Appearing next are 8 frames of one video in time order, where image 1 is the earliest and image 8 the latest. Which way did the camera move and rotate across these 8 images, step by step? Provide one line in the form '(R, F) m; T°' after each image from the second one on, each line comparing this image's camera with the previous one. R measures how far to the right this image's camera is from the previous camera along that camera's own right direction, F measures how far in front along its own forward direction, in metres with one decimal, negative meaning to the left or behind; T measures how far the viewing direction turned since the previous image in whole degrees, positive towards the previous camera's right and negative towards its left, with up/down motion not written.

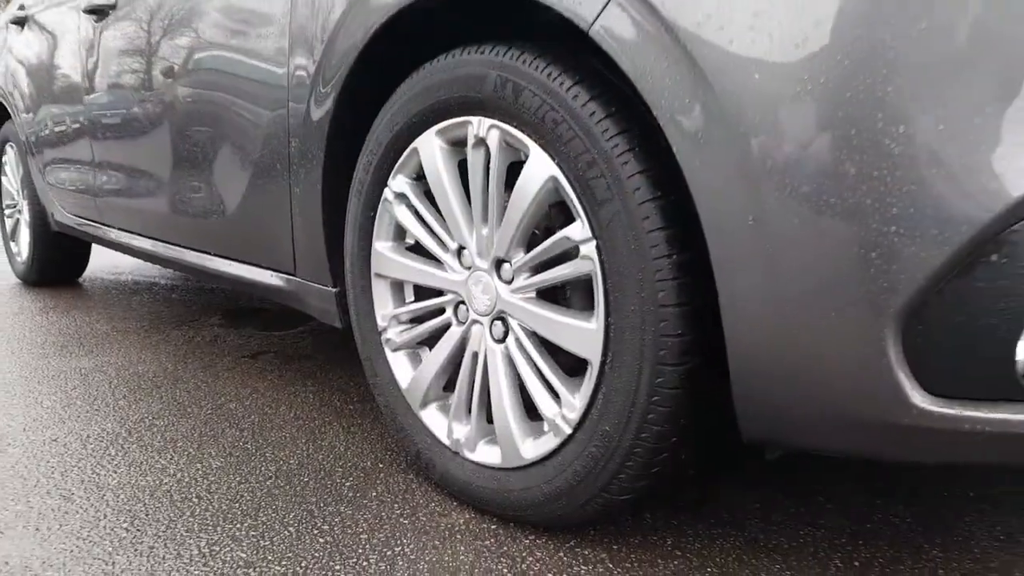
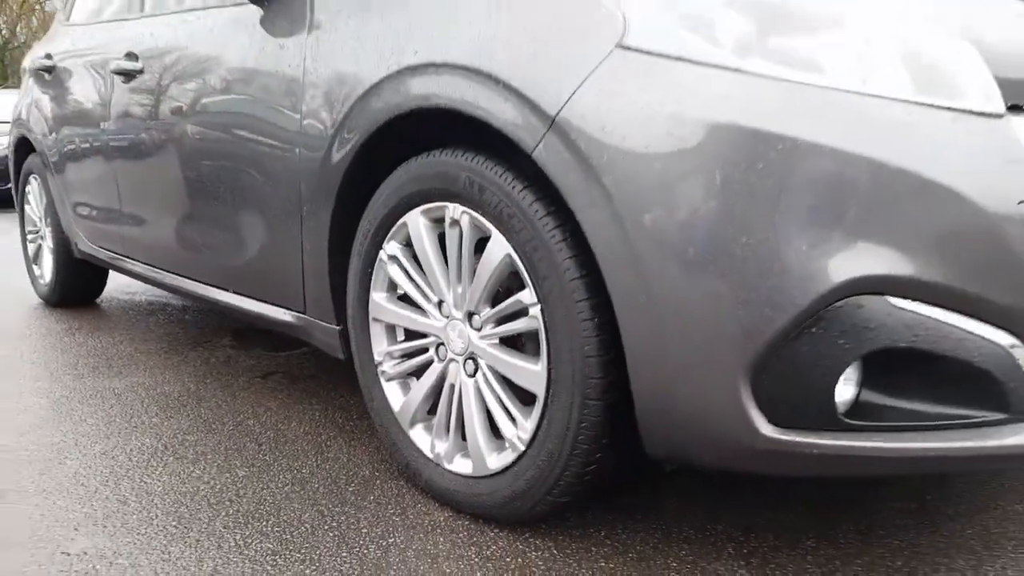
(+0.1, -0.3) m; 0°
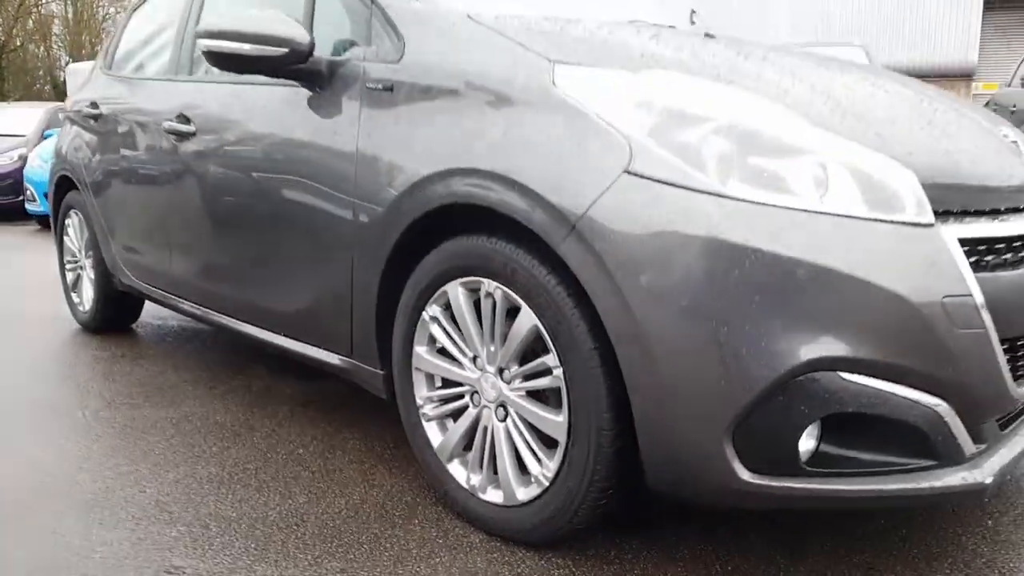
(-0.1, -0.3) m; 0°
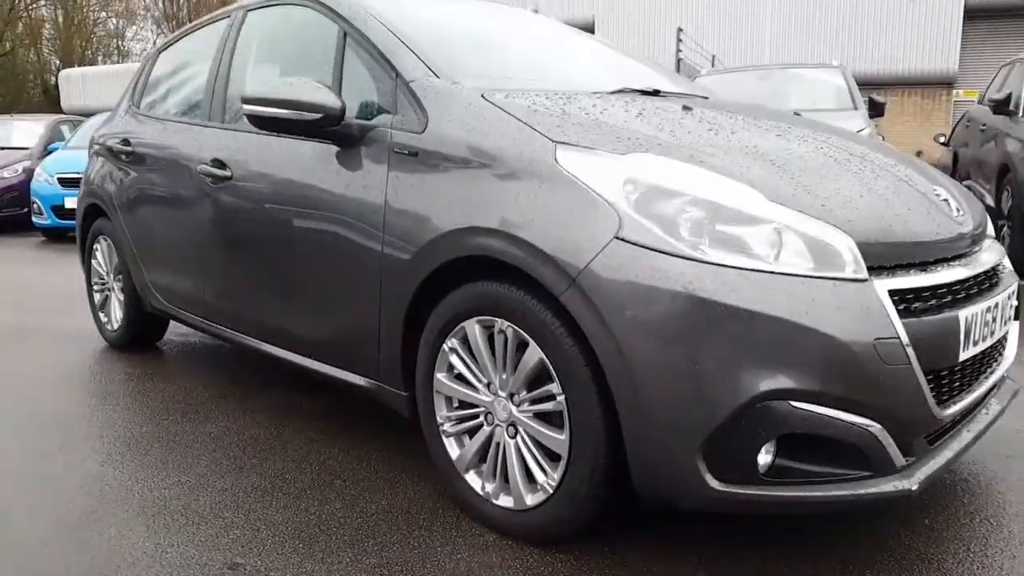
(0.0, -0.3) m; +1°
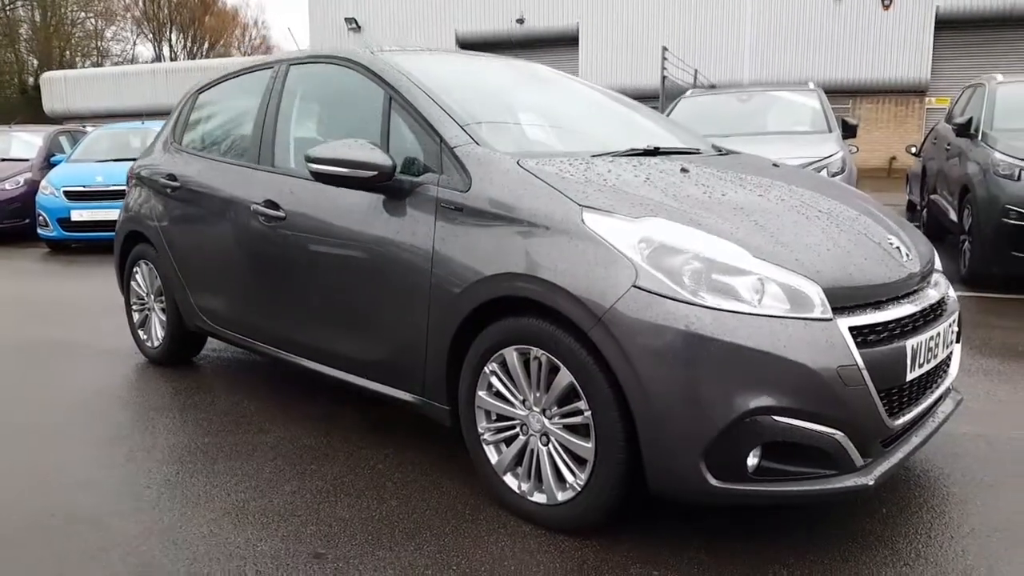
(-0.2, -0.5) m; +1°
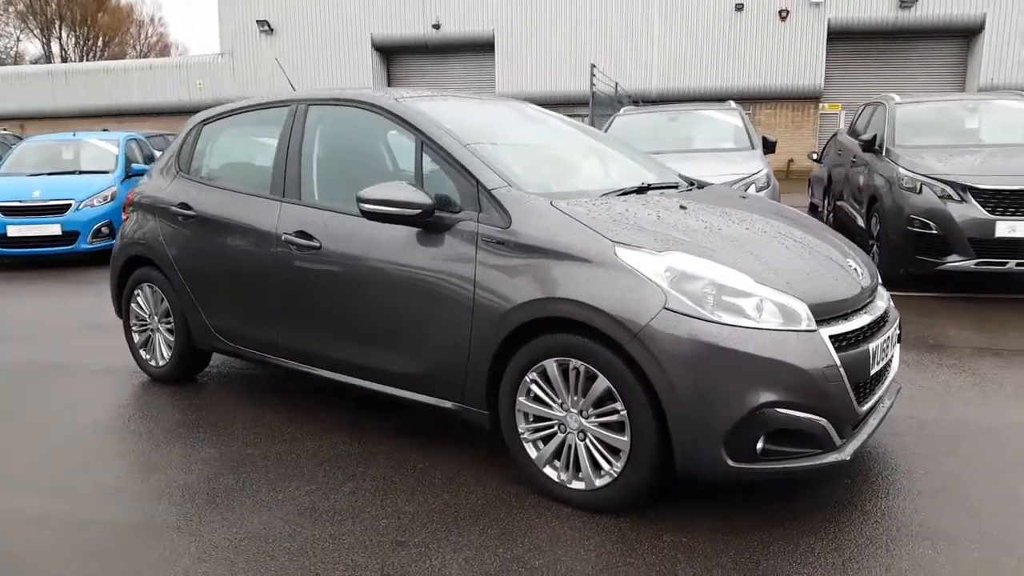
(-0.5, -0.5) m; +6°
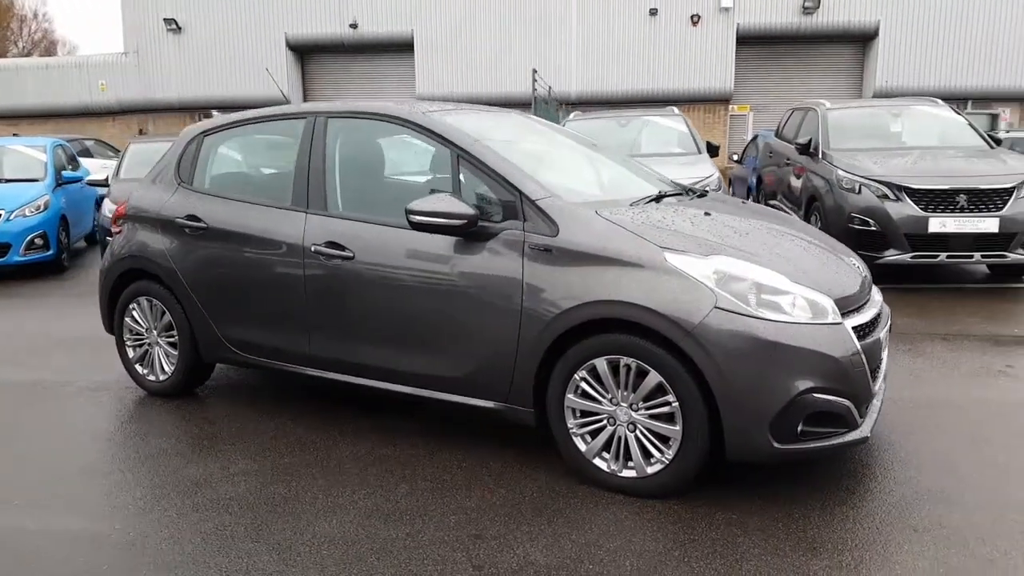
(-0.6, -0.2) m; +6°
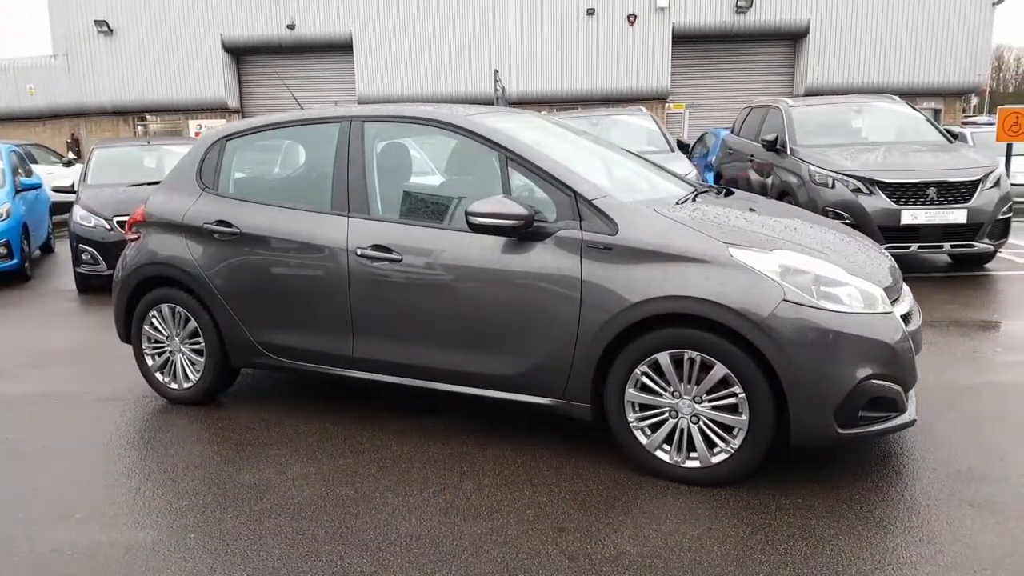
(-0.6, 0.0) m; +5°
